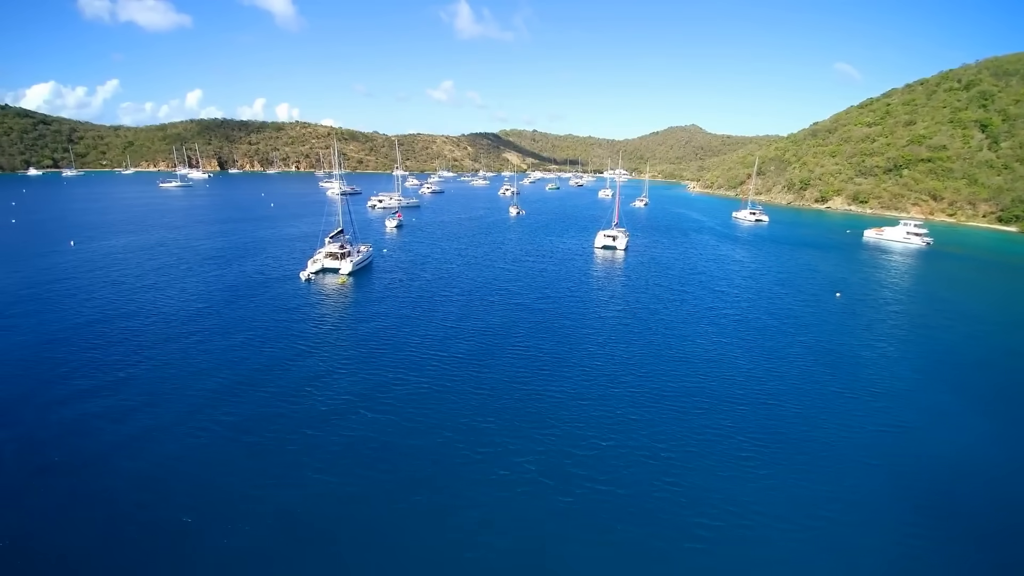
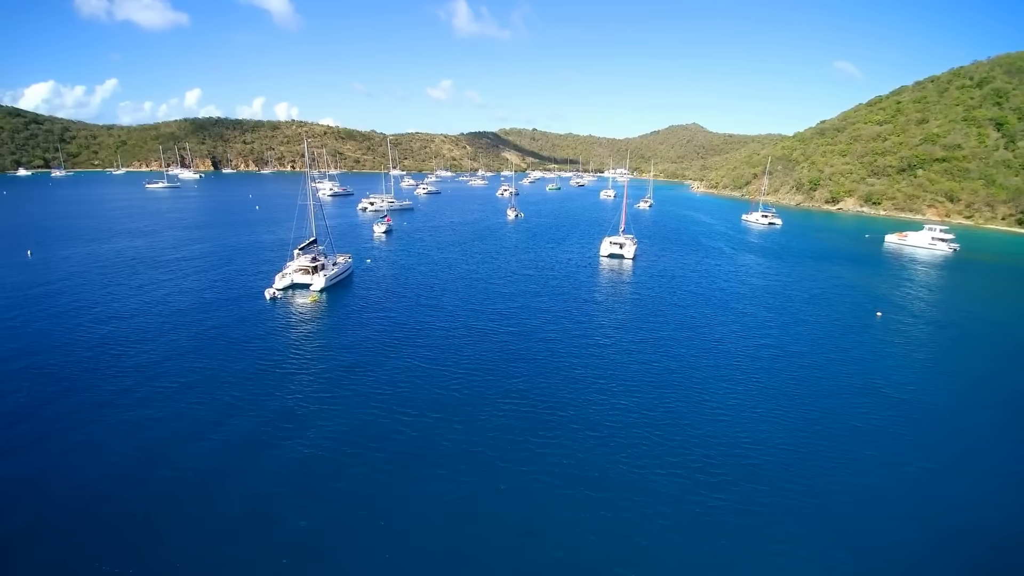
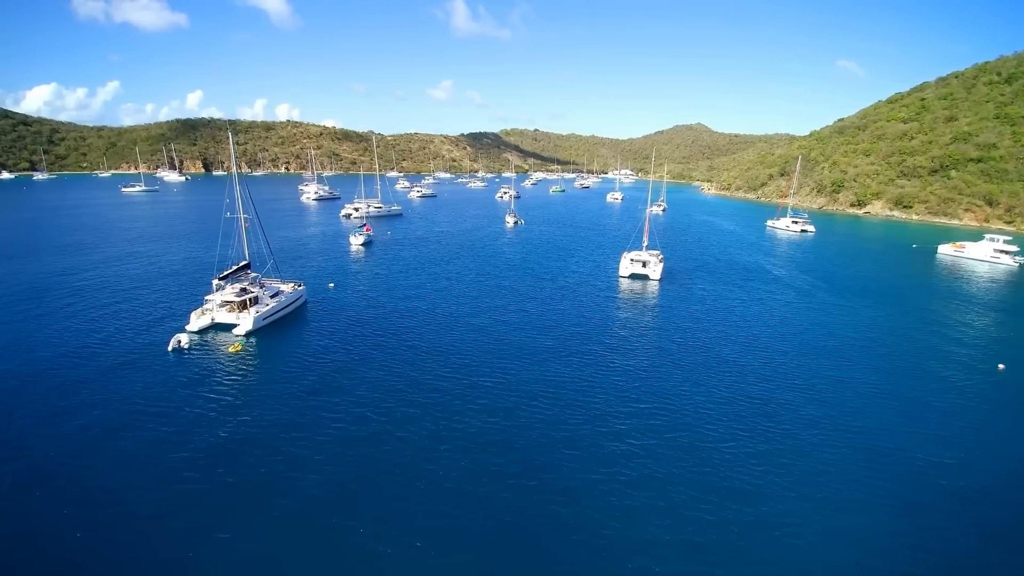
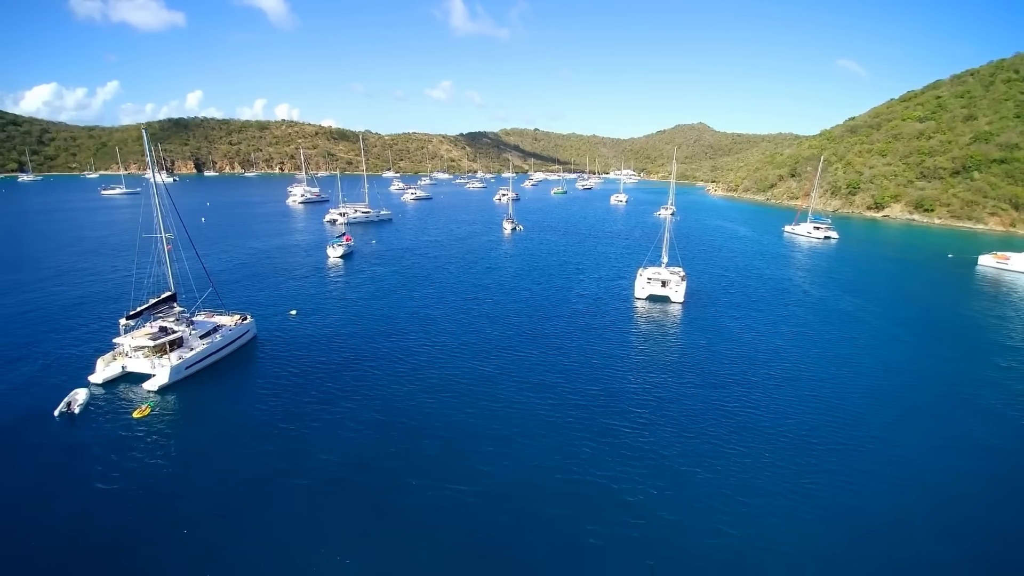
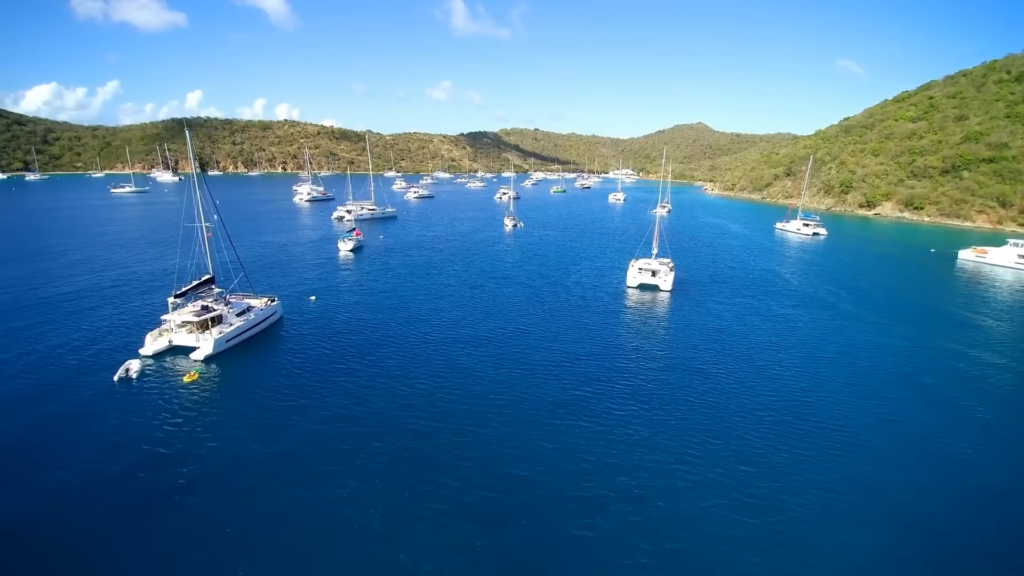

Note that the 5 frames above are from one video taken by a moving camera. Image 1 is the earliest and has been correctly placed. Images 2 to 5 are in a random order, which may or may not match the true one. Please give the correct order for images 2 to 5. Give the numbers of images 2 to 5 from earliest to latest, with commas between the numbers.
2, 3, 5, 4
